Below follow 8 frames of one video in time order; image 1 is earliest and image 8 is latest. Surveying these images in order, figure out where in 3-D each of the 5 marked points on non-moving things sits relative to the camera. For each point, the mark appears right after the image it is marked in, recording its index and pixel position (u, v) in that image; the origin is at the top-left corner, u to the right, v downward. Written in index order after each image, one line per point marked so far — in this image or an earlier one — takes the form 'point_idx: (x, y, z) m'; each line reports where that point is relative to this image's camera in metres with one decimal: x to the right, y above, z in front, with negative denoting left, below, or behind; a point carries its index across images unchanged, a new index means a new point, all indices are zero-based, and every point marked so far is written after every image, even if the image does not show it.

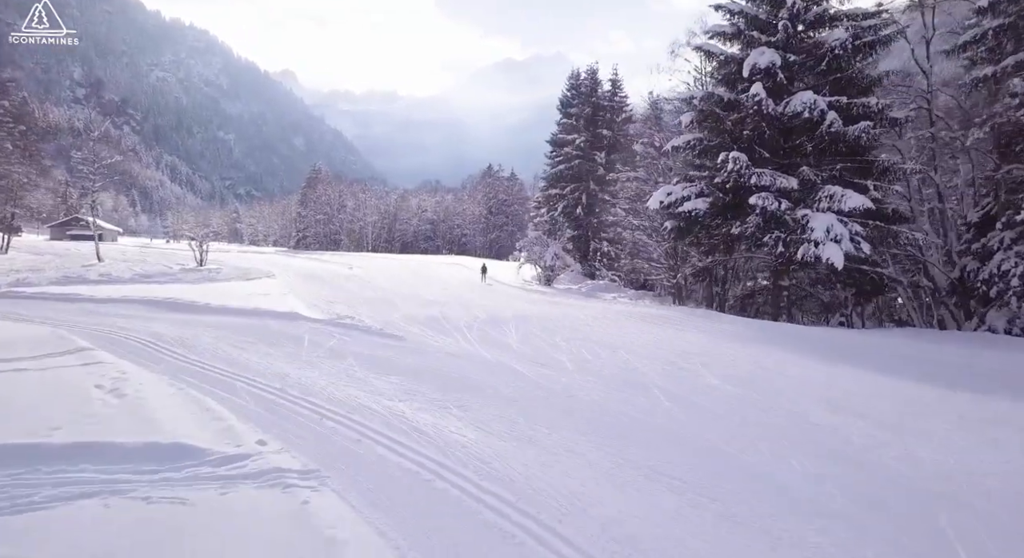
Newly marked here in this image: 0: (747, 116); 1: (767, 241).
0: (+6.3, +4.4, +15.5) m
1: (+6.6, +1.0, +15.1) m
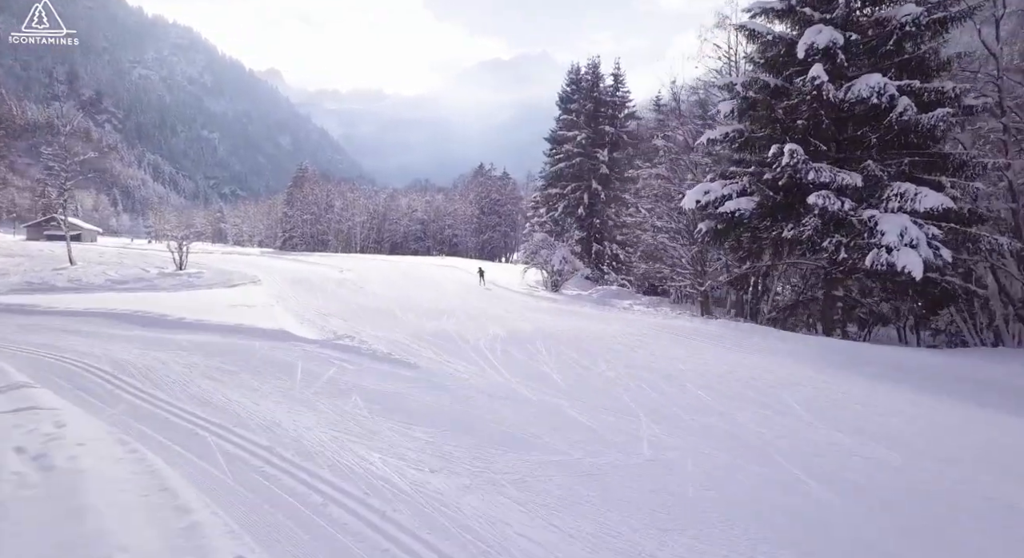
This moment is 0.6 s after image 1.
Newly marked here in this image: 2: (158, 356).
0: (+6.8, +4.1, +13.7) m
1: (+7.1, +0.8, +13.2) m
2: (-6.5, -1.4, +10.7) m
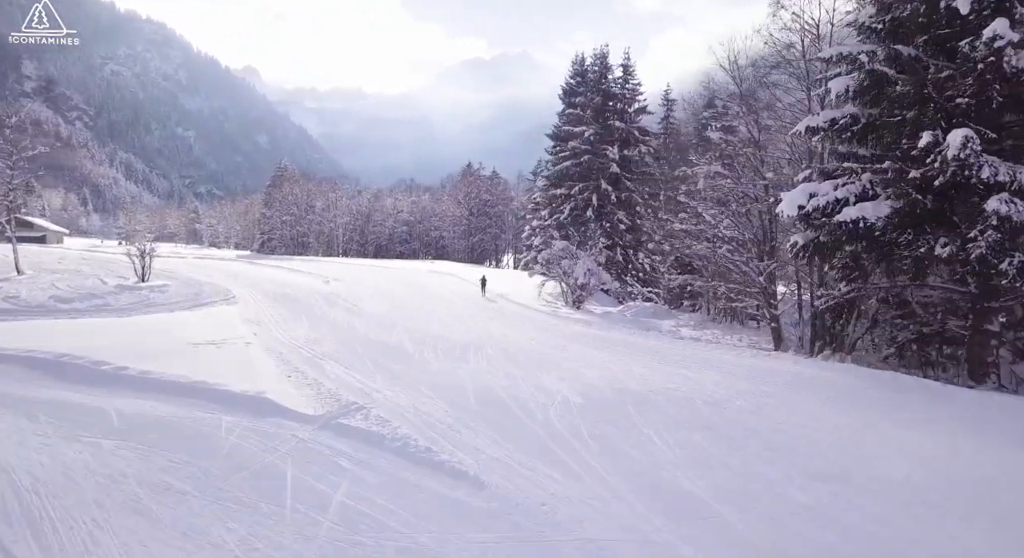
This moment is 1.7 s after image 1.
0: (+7.9, +3.6, +10.2) m
1: (+8.3, +0.2, +9.8) m
2: (-5.3, -2.0, +6.9) m
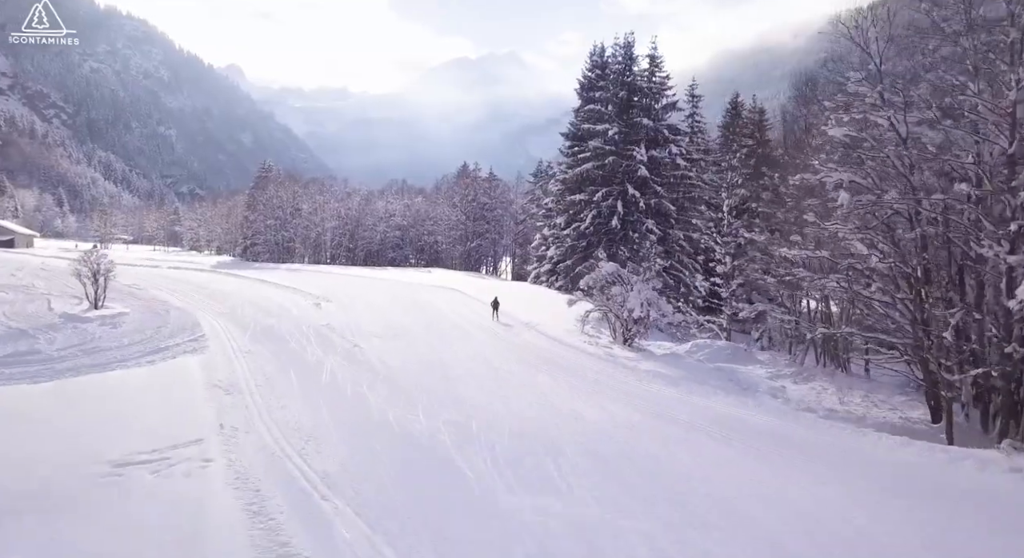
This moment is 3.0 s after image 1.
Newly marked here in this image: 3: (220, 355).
0: (+9.5, +2.5, +5.8) m
1: (+9.9, -0.8, +5.4) m
2: (-3.6, -3.1, +2.2) m
3: (-8.4, -2.1, +16.5) m
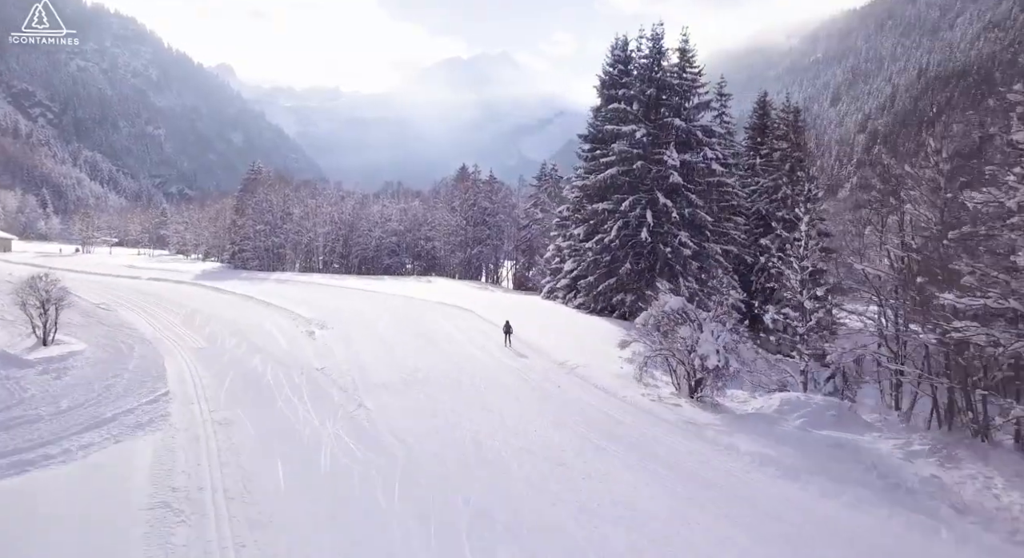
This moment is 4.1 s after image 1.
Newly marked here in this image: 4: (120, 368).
0: (+10.8, +1.5, +2.1) m
1: (+11.2, -1.9, +1.7) m
2: (-2.2, -4.1, -1.7) m
3: (-7.2, -3.2, +12.5) m
4: (-12.6, -2.7, +18.6) m
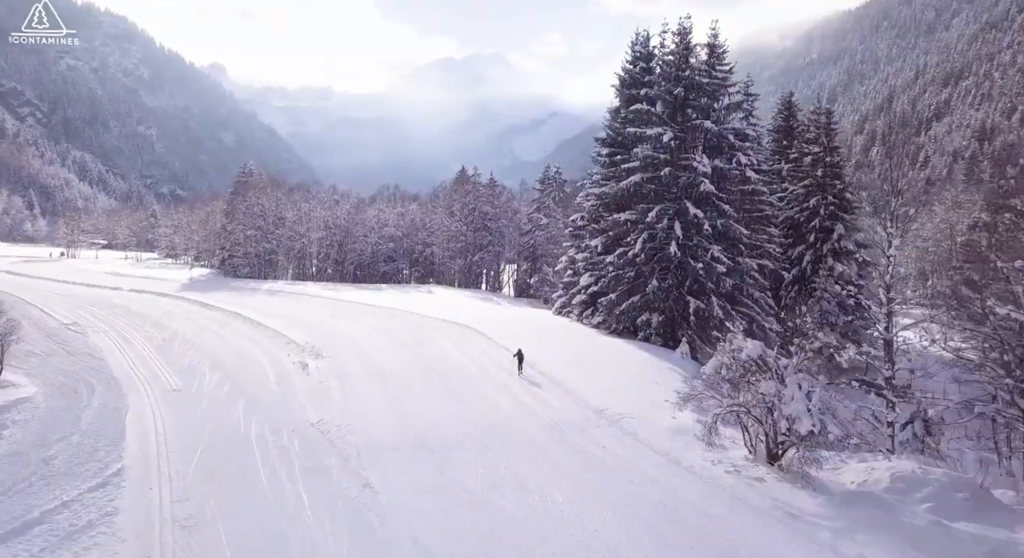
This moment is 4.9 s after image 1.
0: (+11.9, +0.6, -0.9) m
1: (+12.3, -2.8, -1.3) m
2: (-1.1, -5.1, -4.8) m
3: (-6.2, -4.1, +9.4) m
4: (-11.7, -3.6, +15.4) m
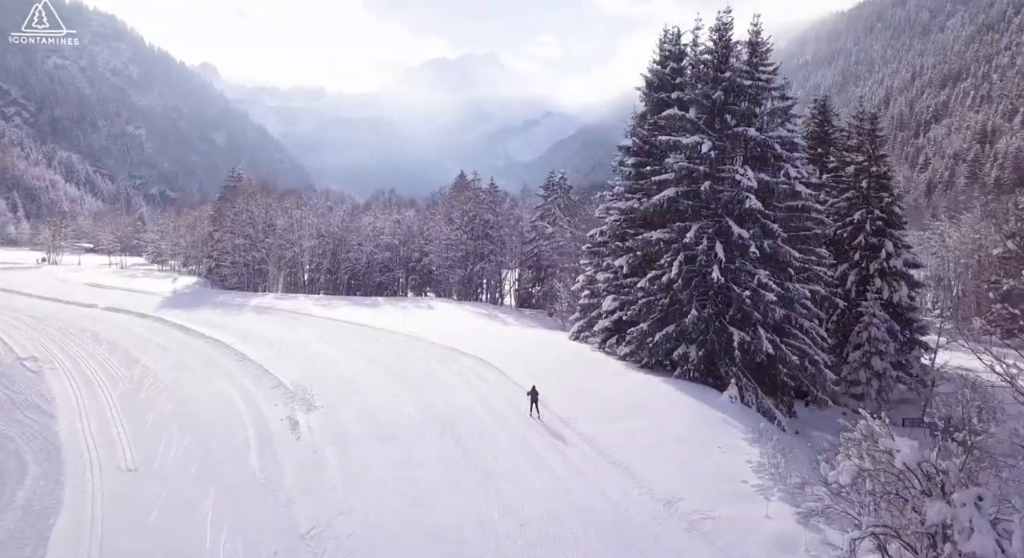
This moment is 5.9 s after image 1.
0: (+13.1, -0.7, -4.4) m
1: (+13.5, -4.1, -4.8) m
2: (+0.2, -6.4, -8.5) m
3: (-5.1, -5.5, +5.7) m
4: (-10.6, -5.0, +11.6) m
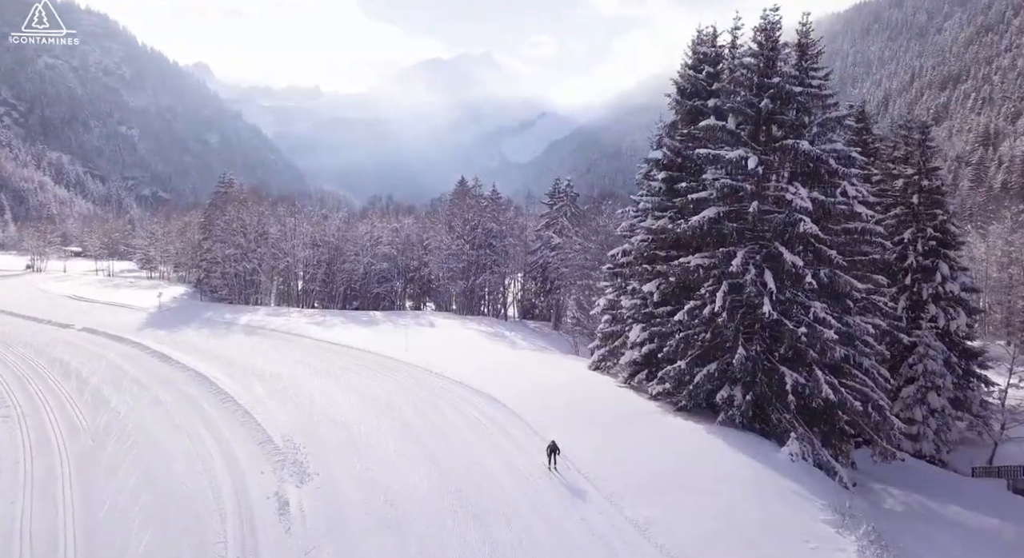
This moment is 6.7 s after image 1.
0: (+14.3, -2.0, -7.5) m
1: (+14.7, -5.4, -7.9) m
2: (+1.3, -7.7, -11.7) m
3: (-4.0, -6.8, +2.4) m
4: (-9.6, -6.3, +8.3) m
